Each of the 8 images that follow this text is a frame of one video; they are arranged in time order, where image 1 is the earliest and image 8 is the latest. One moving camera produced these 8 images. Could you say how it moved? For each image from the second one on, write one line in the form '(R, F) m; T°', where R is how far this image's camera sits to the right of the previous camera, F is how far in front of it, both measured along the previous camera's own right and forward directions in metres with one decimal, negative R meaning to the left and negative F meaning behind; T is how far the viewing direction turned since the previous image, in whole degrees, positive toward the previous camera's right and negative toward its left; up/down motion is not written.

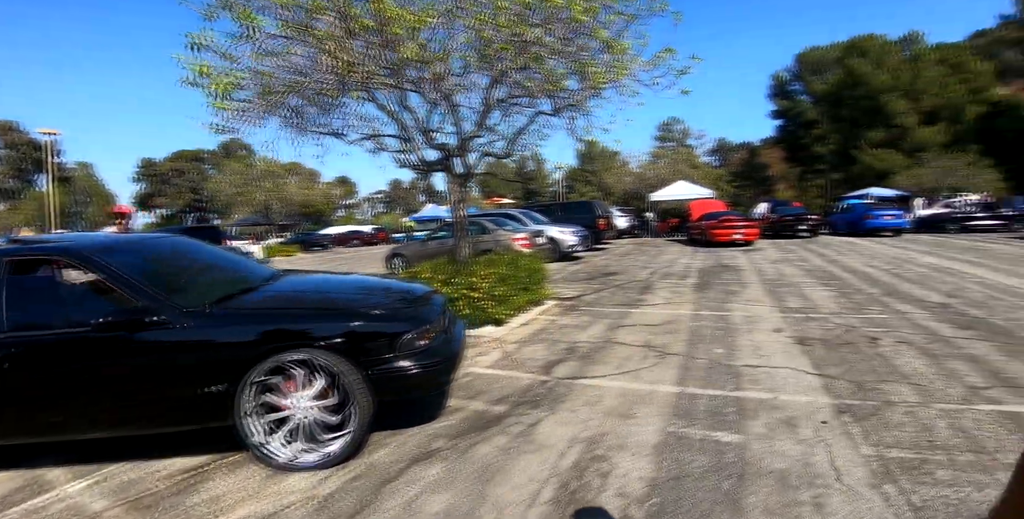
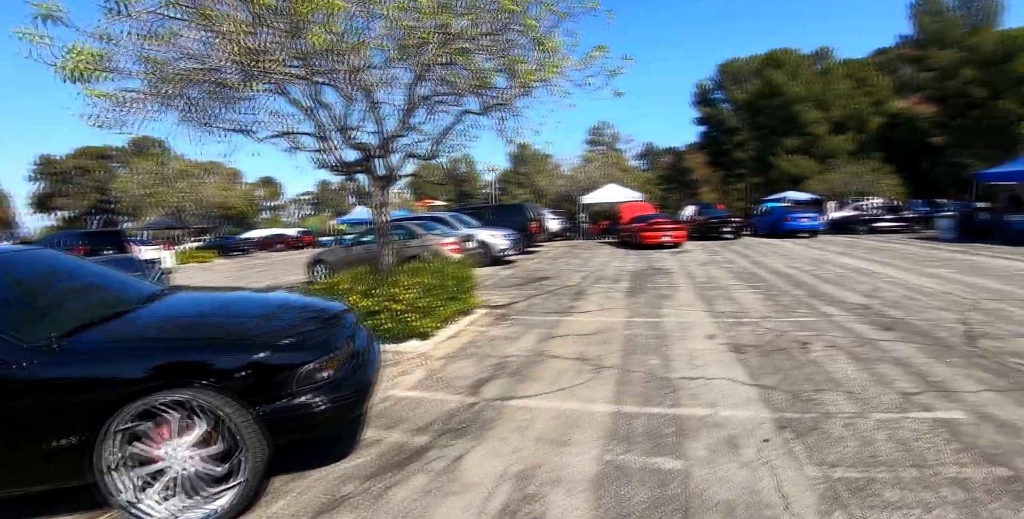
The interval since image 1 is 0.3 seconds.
(+0.2, +0.5) m; +8°
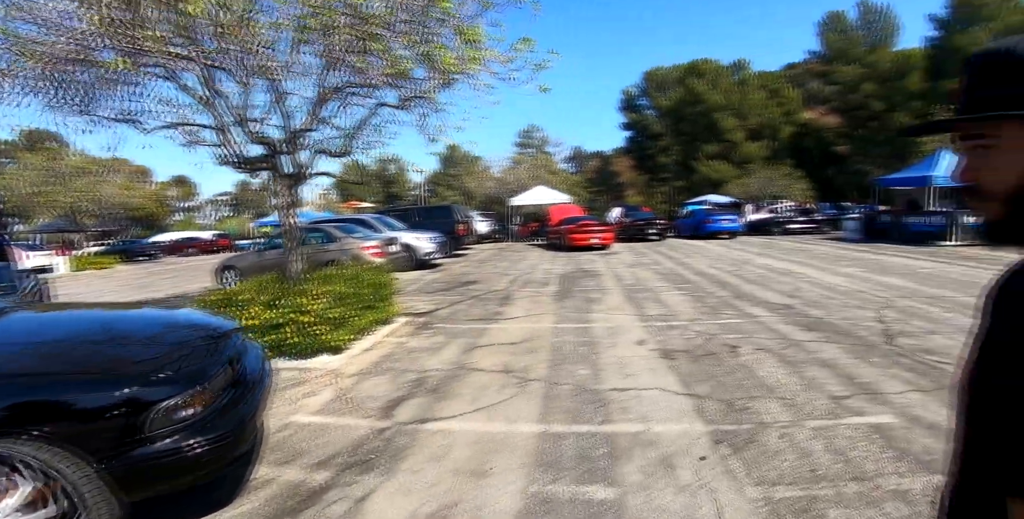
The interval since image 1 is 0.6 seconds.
(+0.2, +0.5) m; +8°
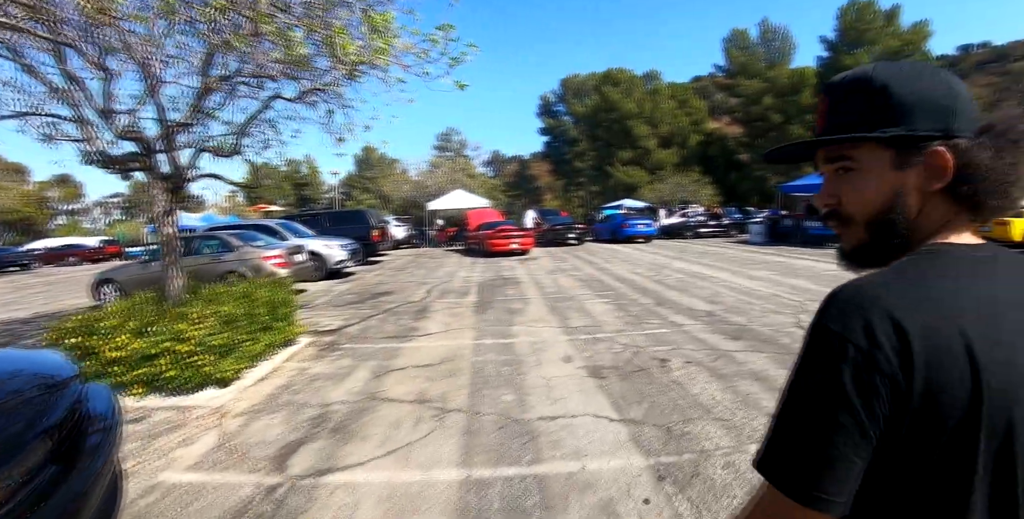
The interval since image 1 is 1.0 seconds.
(+0.1, +0.5) m; +9°
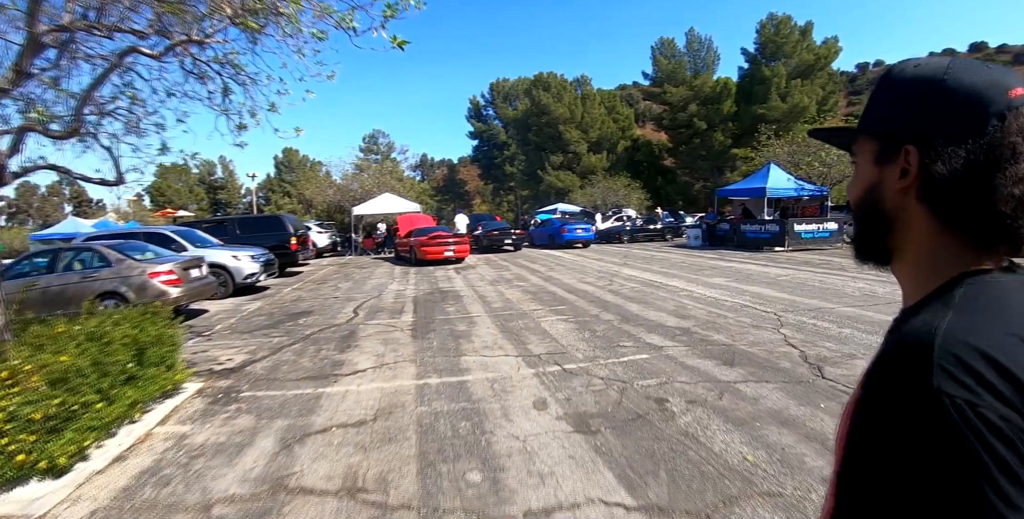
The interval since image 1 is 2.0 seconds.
(-0.2, +1.2) m; +9°
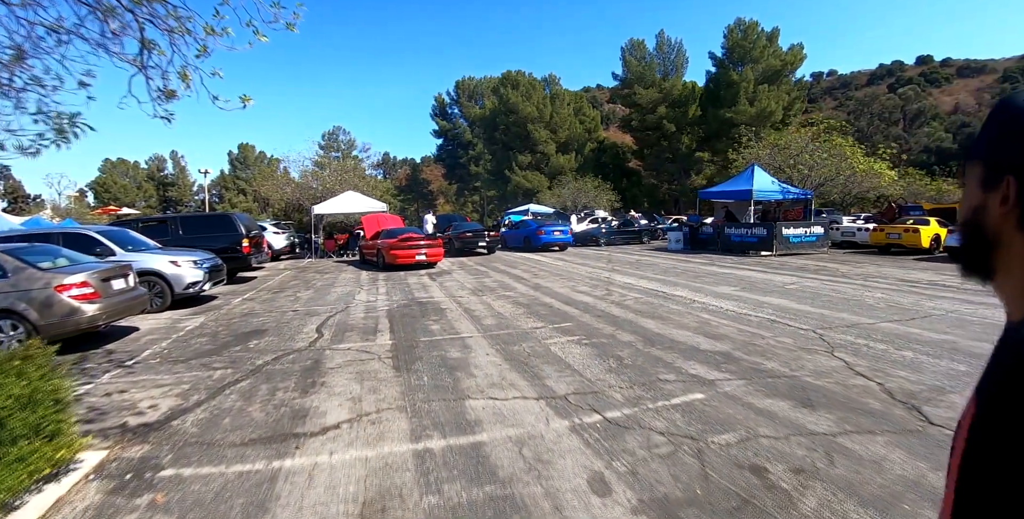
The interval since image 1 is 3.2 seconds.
(-0.6, +1.3) m; +5°
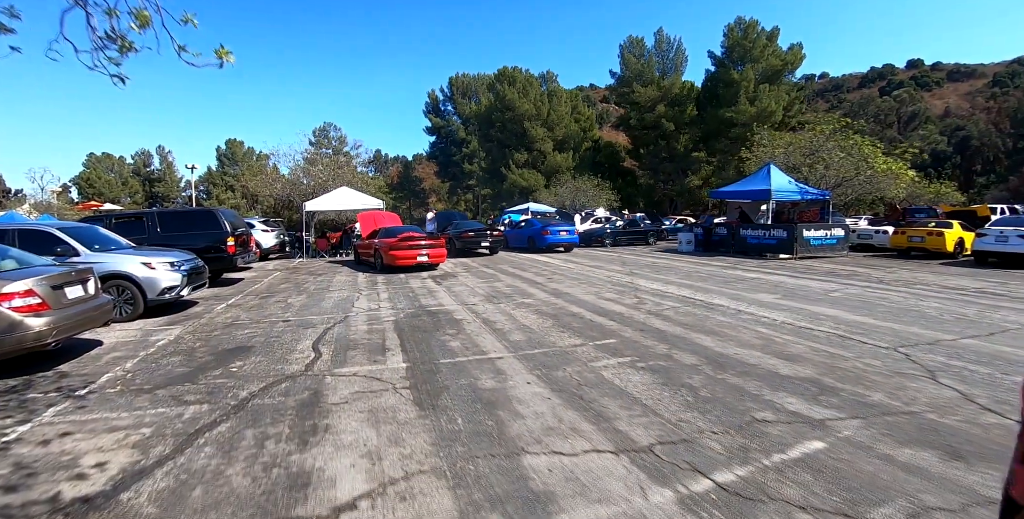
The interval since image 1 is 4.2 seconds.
(-0.6, +1.1) m; +1°
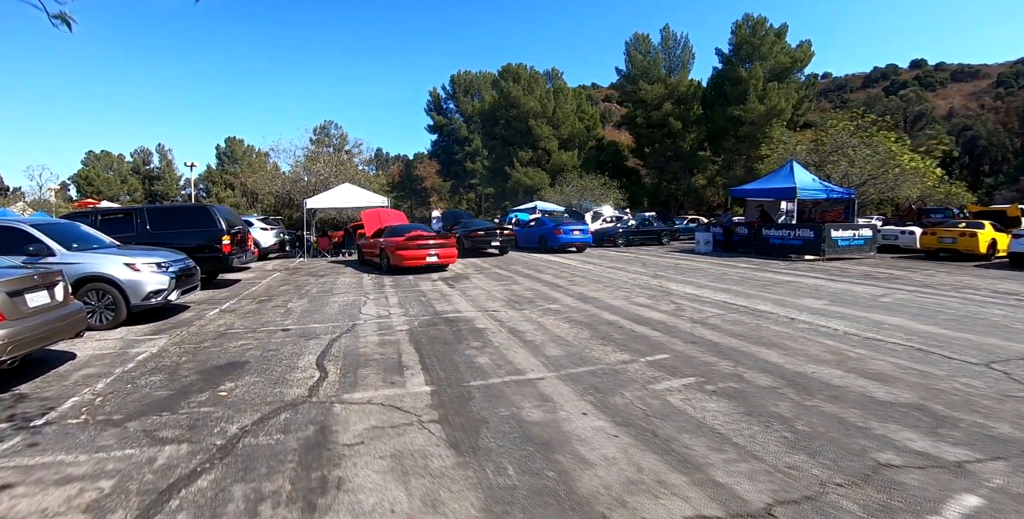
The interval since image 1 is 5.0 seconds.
(-0.4, +0.9) m; 0°
